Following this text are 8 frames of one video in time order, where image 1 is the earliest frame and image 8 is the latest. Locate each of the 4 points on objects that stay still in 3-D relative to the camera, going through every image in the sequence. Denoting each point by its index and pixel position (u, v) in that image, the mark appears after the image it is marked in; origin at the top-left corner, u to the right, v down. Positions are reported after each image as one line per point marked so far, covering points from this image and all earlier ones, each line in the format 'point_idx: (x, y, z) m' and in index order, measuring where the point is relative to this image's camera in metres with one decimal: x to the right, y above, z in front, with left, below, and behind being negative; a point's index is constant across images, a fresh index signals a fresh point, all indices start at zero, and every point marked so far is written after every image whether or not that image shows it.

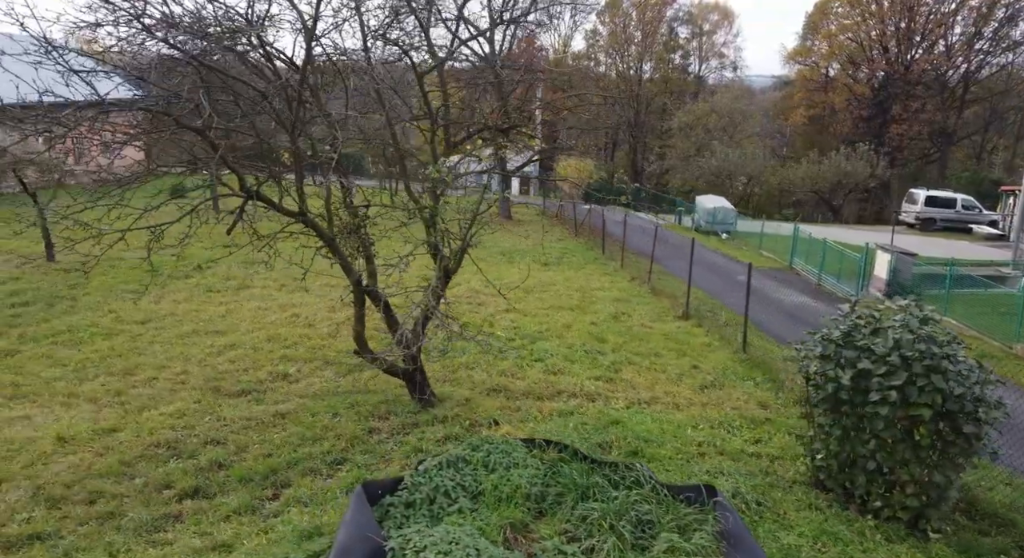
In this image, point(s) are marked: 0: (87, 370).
0: (-4.5, -1.0, +8.8) m
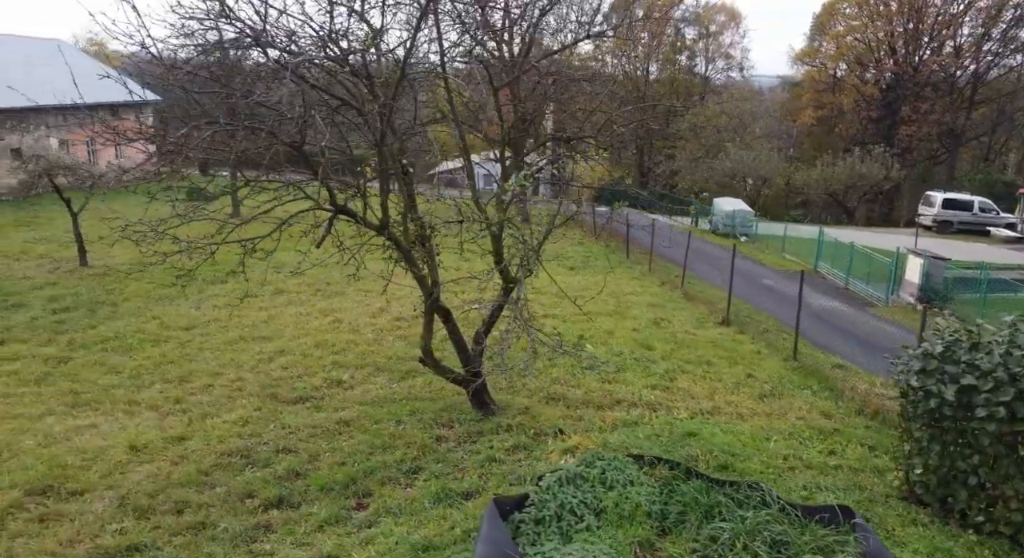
0: (-4.0, -1.1, +8.8) m
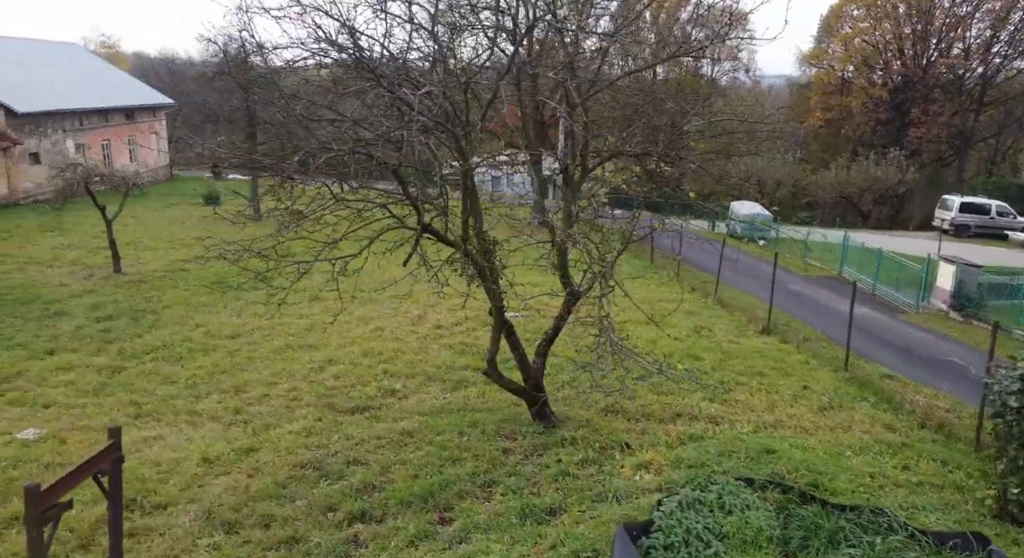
0: (-3.4, -1.2, +8.9) m
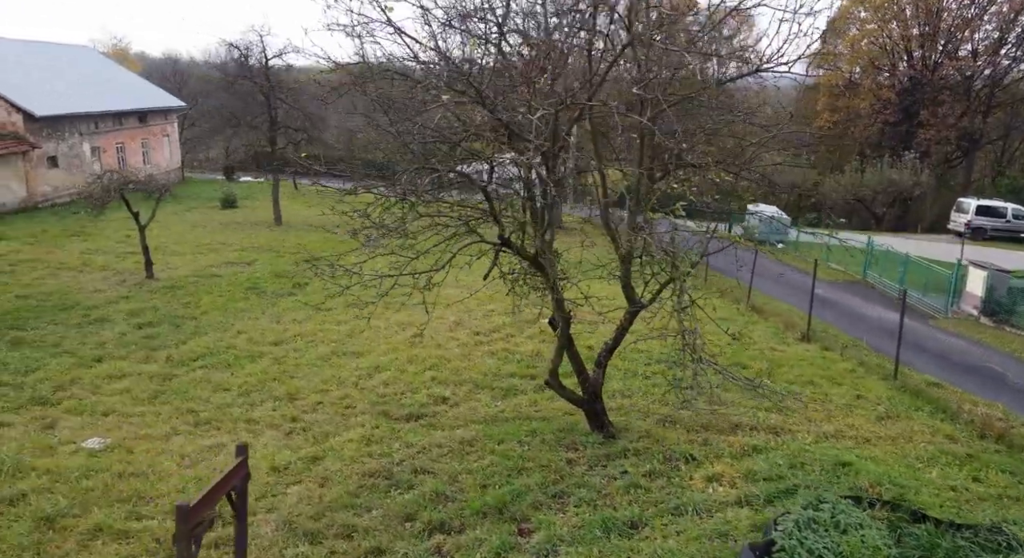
0: (-2.8, -1.3, +8.9) m
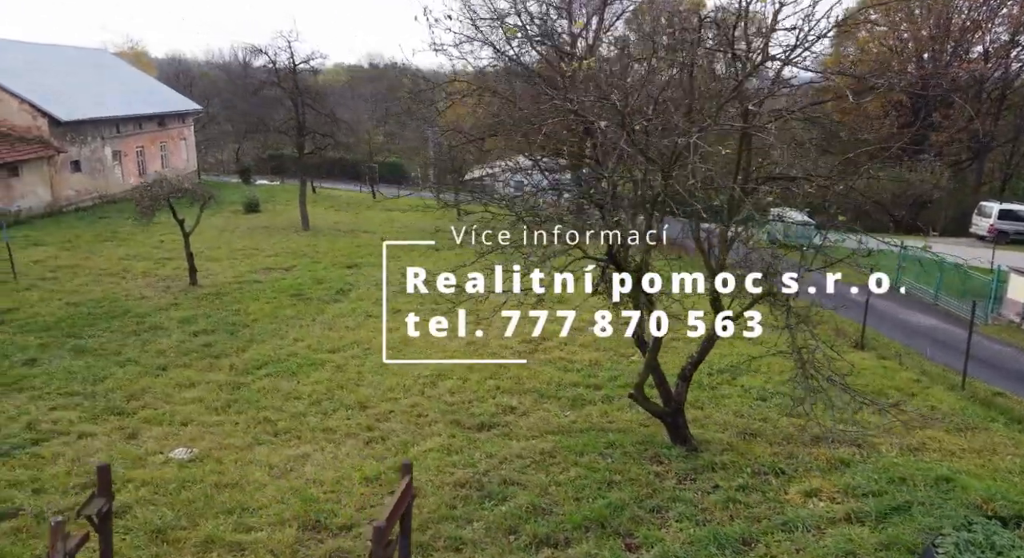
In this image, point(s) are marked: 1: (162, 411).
0: (-2.1, -1.4, +9.0) m
1: (-3.8, -1.4, +8.7) m
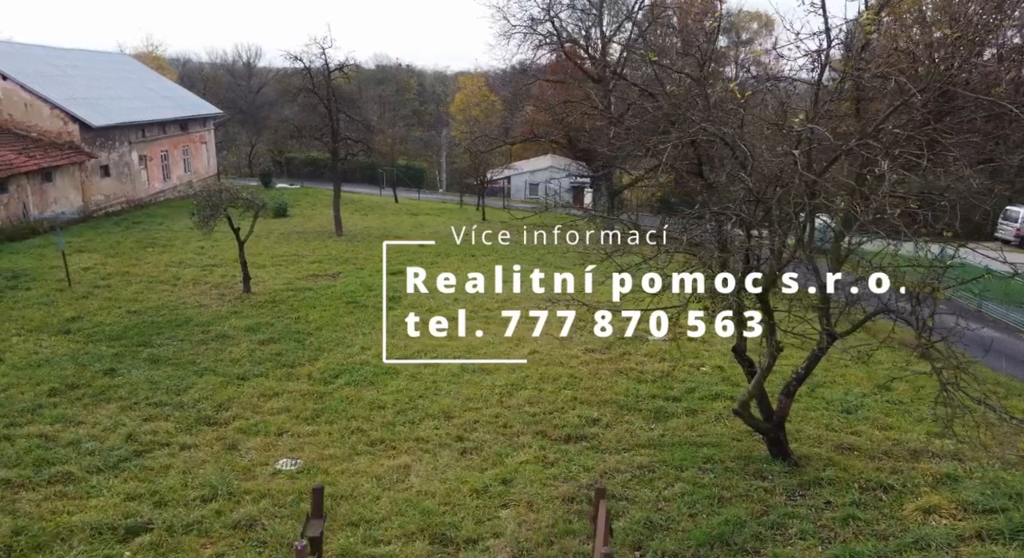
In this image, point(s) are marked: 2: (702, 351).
0: (-1.1, -1.6, +9.1) m
1: (-2.8, -1.6, +8.8) m
2: (+2.8, -1.0, +11.7) m
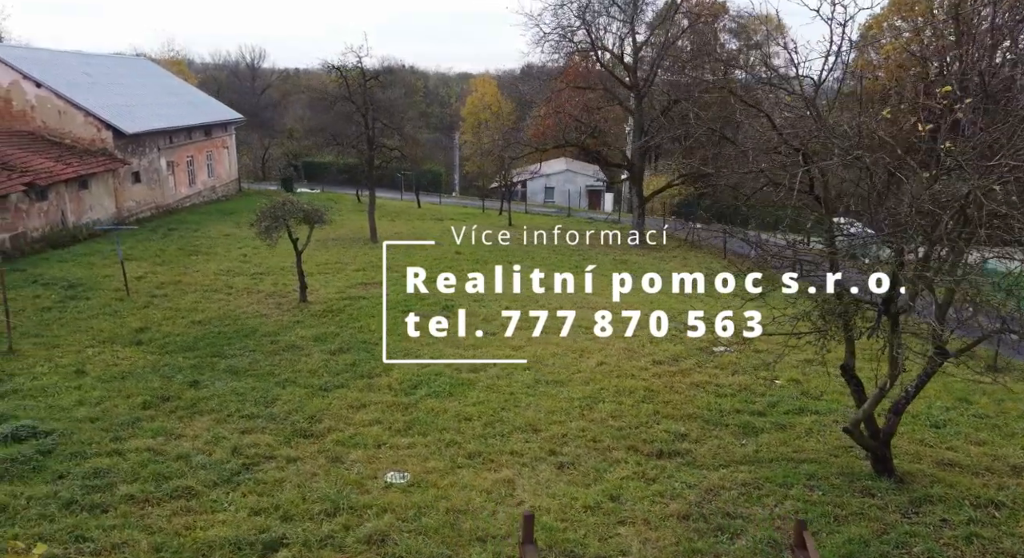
0: (-0.1, -1.8, +9.3) m
1: (-1.8, -1.7, +8.9) m
2: (+3.8, -1.2, +11.8) m
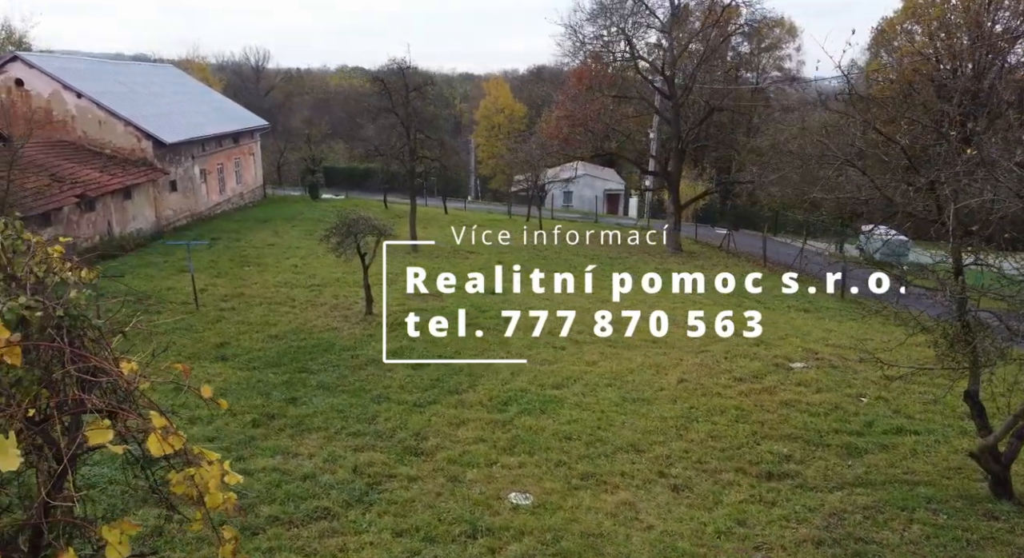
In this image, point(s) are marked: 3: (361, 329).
0: (+1.1, -2.0, +9.5) m
1: (-0.6, -2.0, +9.2) m
2: (+5.1, -1.5, +12.0) m
3: (-2.9, -1.0, +15.5) m
